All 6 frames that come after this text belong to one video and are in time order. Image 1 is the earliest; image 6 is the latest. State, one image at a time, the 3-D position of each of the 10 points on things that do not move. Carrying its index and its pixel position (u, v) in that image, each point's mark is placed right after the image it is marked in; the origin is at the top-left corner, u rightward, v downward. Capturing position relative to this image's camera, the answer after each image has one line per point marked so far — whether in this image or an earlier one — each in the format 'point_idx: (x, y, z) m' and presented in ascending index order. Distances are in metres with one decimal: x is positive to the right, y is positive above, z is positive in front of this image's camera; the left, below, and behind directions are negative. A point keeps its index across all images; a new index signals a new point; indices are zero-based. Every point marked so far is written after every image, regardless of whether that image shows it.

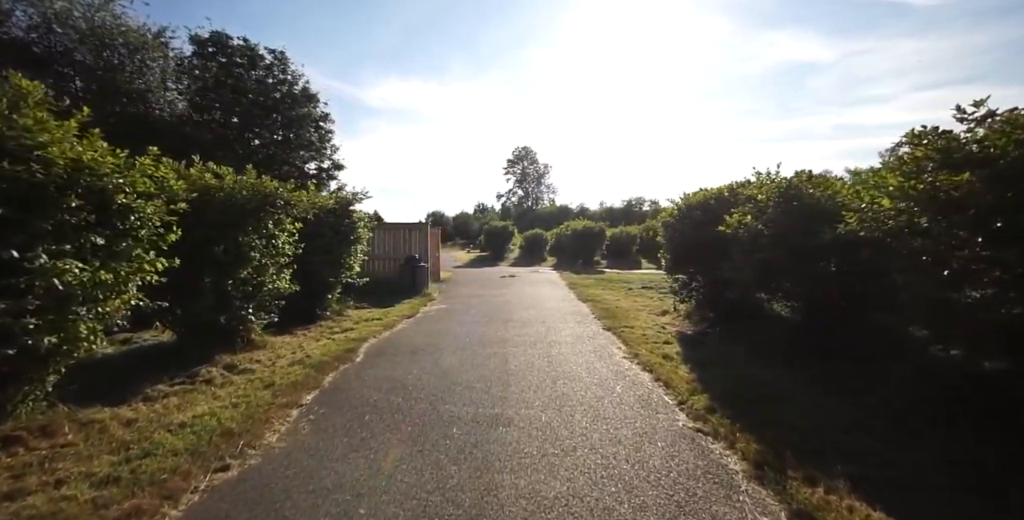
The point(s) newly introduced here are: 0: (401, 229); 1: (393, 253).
0: (-4.2, +1.2, +17.2) m
1: (-4.5, +0.3, +17.0) m
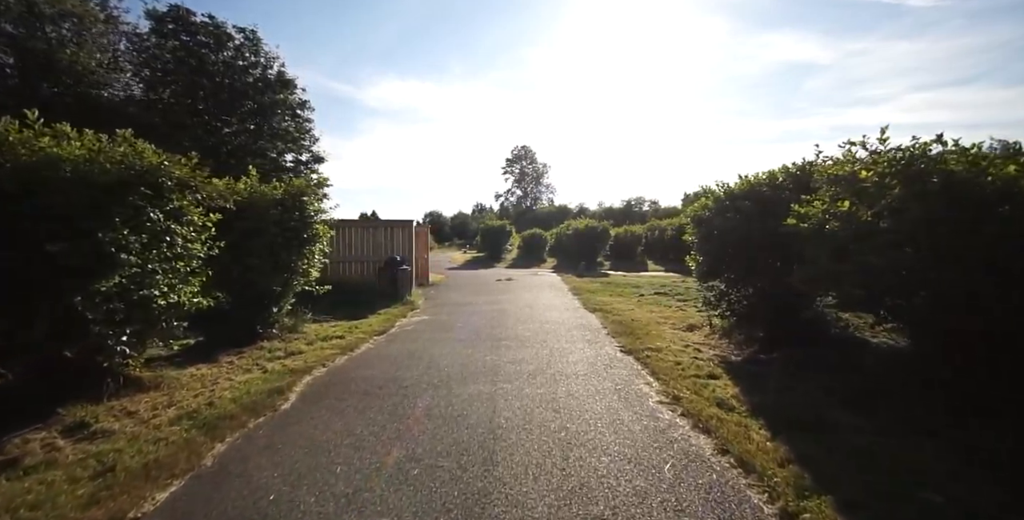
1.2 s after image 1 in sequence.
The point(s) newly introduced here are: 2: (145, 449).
0: (-4.4, +1.1, +15.3) m
1: (-4.6, +0.2, +15.1) m
2: (-2.7, -1.4, +3.4) m
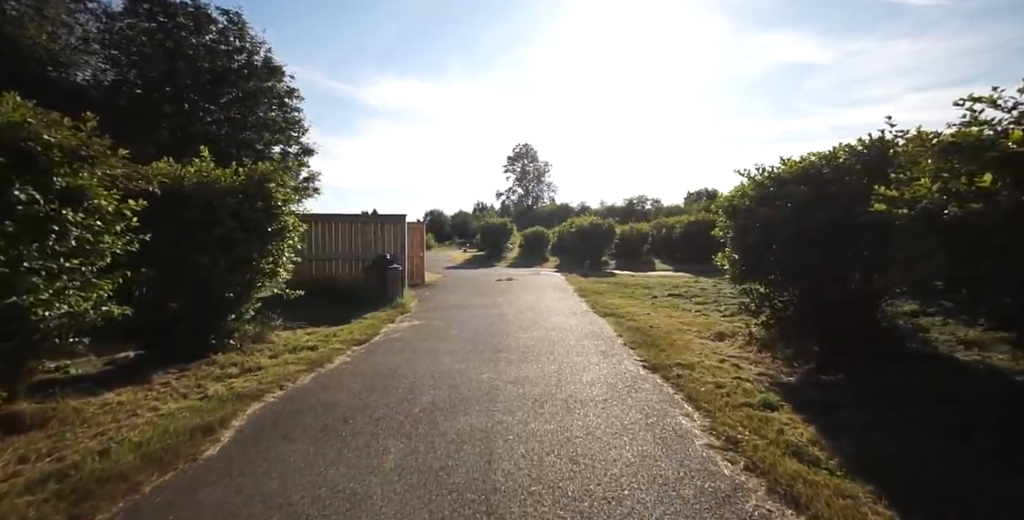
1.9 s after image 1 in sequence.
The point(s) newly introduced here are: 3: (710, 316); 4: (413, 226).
0: (-4.3, +1.1, +14.1) m
1: (-4.6, +0.2, +13.9) m
2: (-2.7, -1.4, +2.2) m
3: (+4.2, -1.2, +9.7) m
4: (-4.2, +1.4, +18.9) m
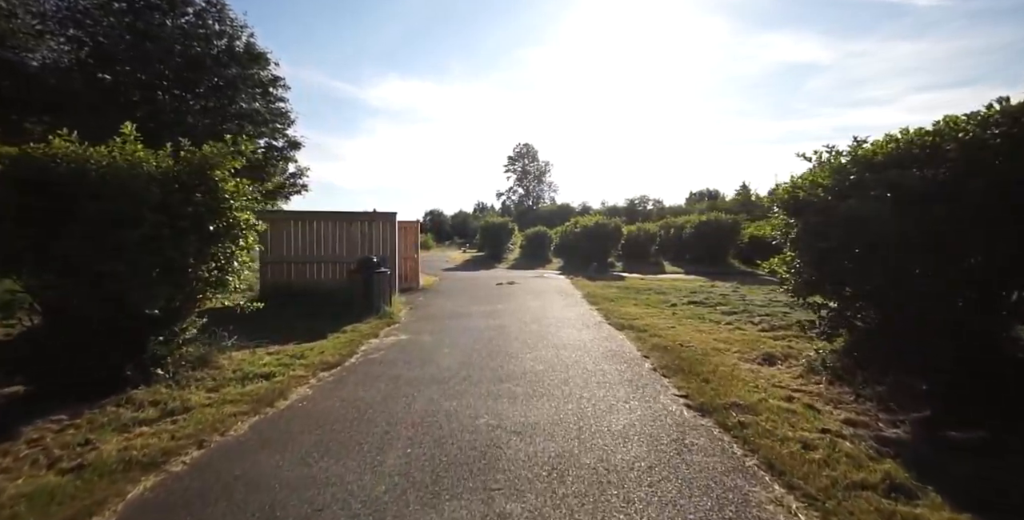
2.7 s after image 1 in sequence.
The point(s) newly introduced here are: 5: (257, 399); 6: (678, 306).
0: (-4.3, +1.1, +12.7) m
1: (-4.5, +0.2, +12.5) m
2: (-2.7, -1.5, +0.8) m
3: (+4.3, -1.3, +8.3) m
4: (-4.1, +1.3, +17.5) m
5: (-2.6, -1.4, +4.8) m
6: (+4.5, -1.2, +12.4) m
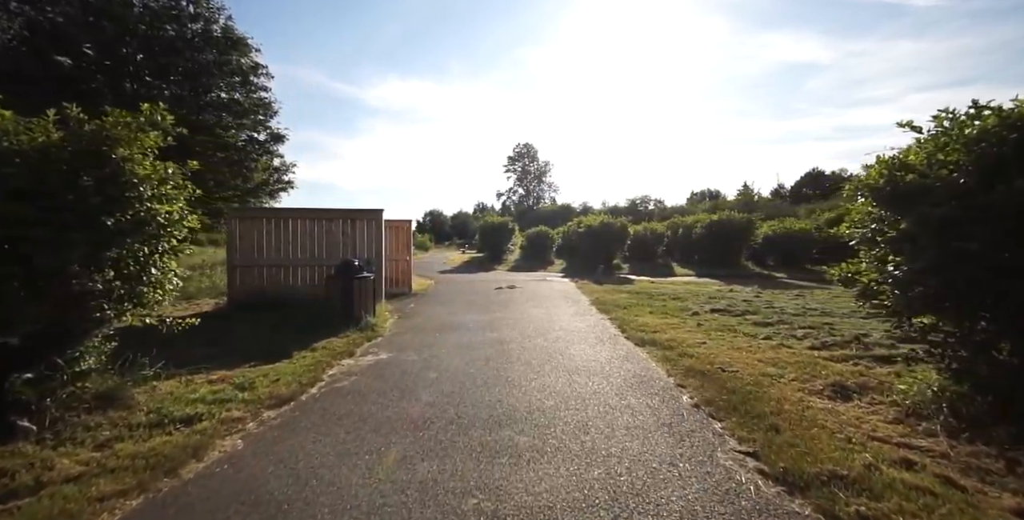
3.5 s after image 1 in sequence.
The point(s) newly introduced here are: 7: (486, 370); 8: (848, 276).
0: (-4.2, +1.0, +11.3) m
1: (-4.5, +0.1, +11.1) m
2: (-2.7, -1.5, -0.6) m
3: (+4.3, -1.3, +6.9) m
4: (-4.1, +1.2, +16.1) m
5: (-2.6, -1.5, +3.4) m
6: (+4.5, -1.3, +11.0) m
7: (-0.4, -1.5, +6.6) m
8: (+3.8, -0.2, +5.2) m
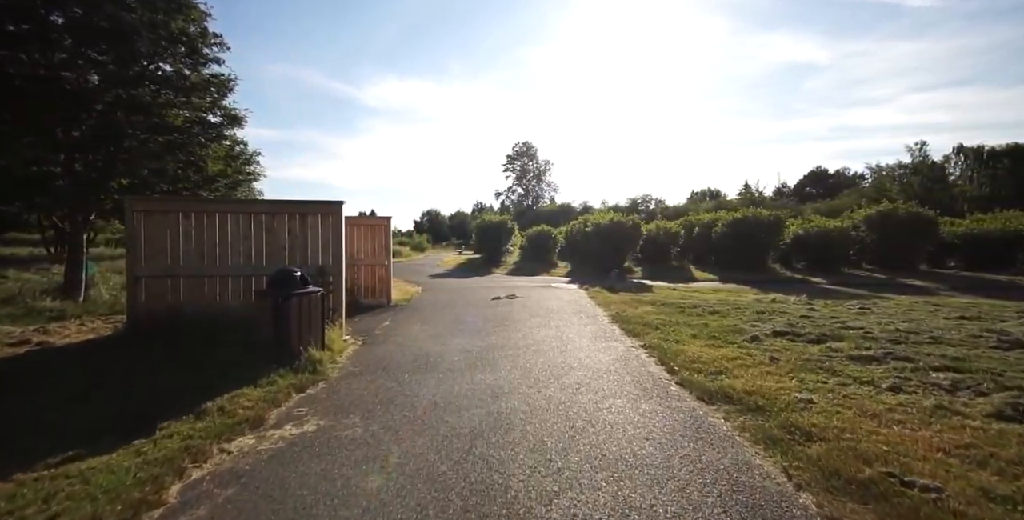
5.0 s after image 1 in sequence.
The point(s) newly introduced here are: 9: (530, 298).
0: (-4.2, +0.9, +8.5) m
1: (-4.5, 0.0, +8.3) m
2: (-2.6, -1.7, -3.4) m
3: (+4.3, -1.5, +4.1) m
4: (-4.1, +1.1, +13.3) m
5: (-2.6, -1.6, +0.6) m
6: (+4.5, -1.4, +8.2) m
7: (-0.4, -1.7, +3.8) m
8: (+3.8, -0.3, +2.4) m
9: (+0.6, -1.2, +14.6) m
